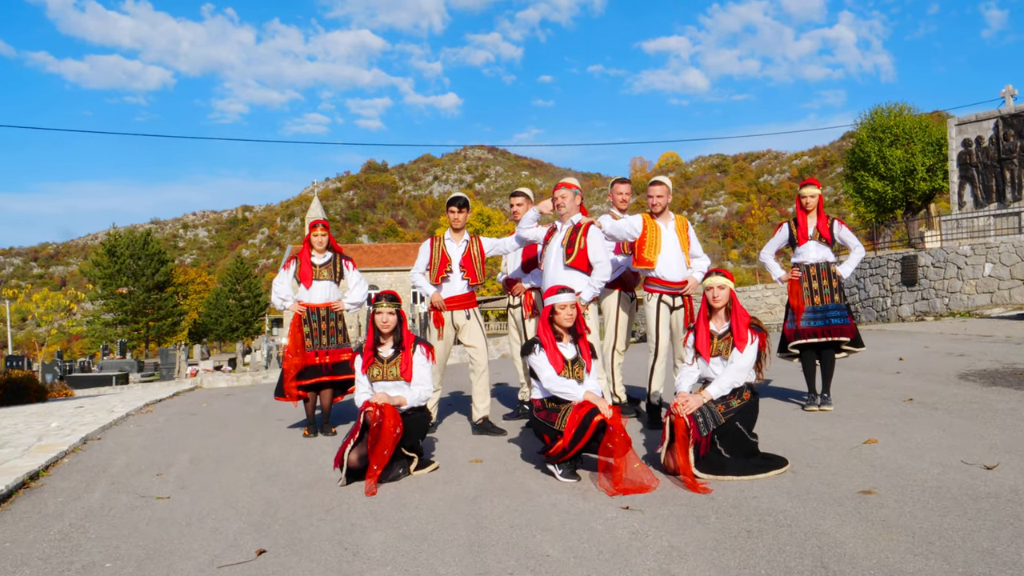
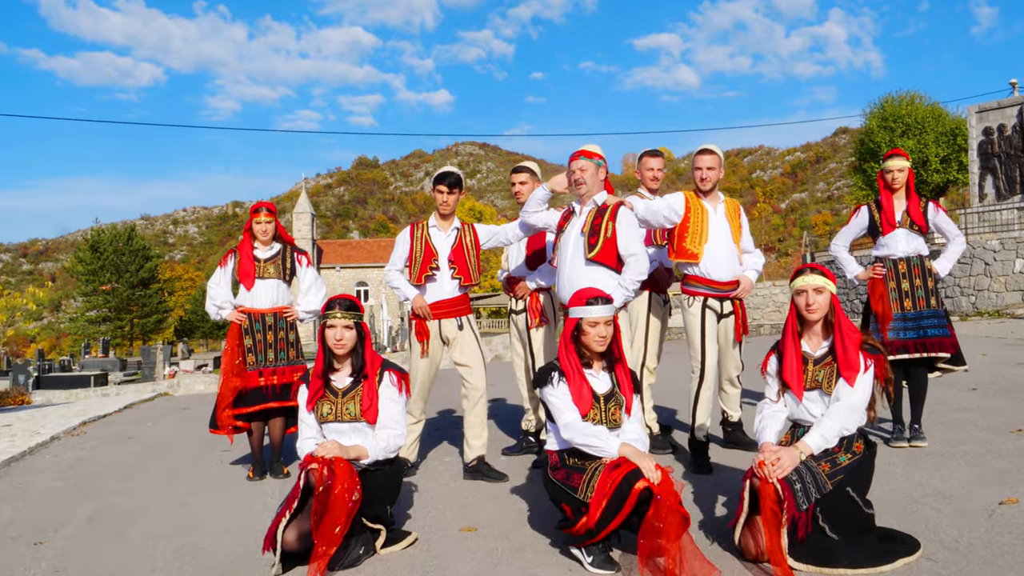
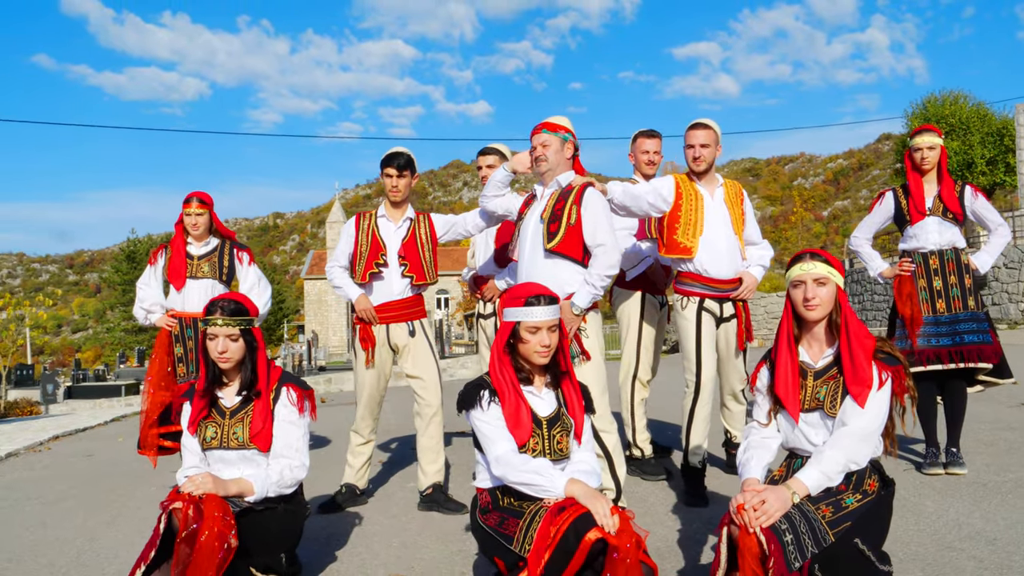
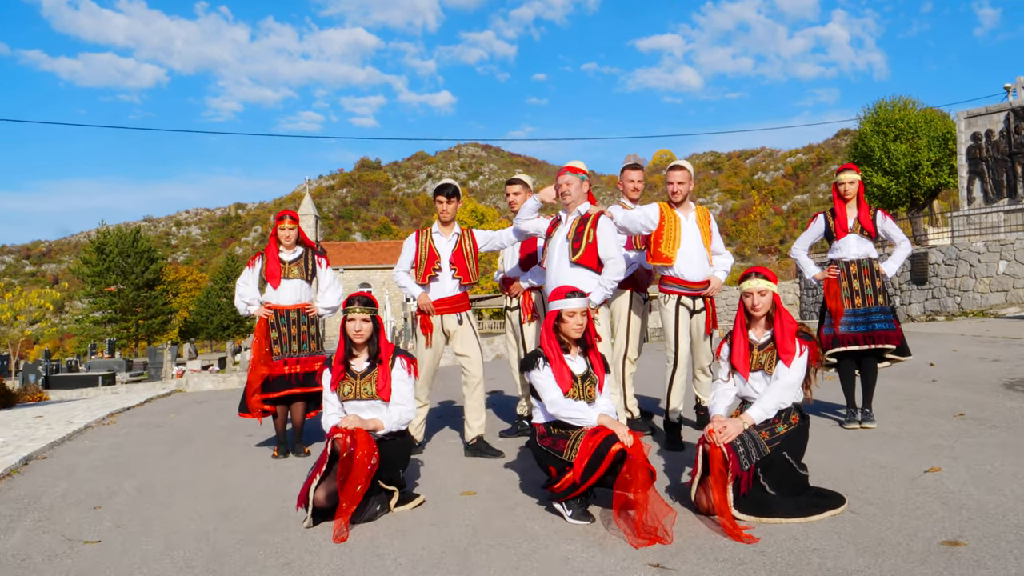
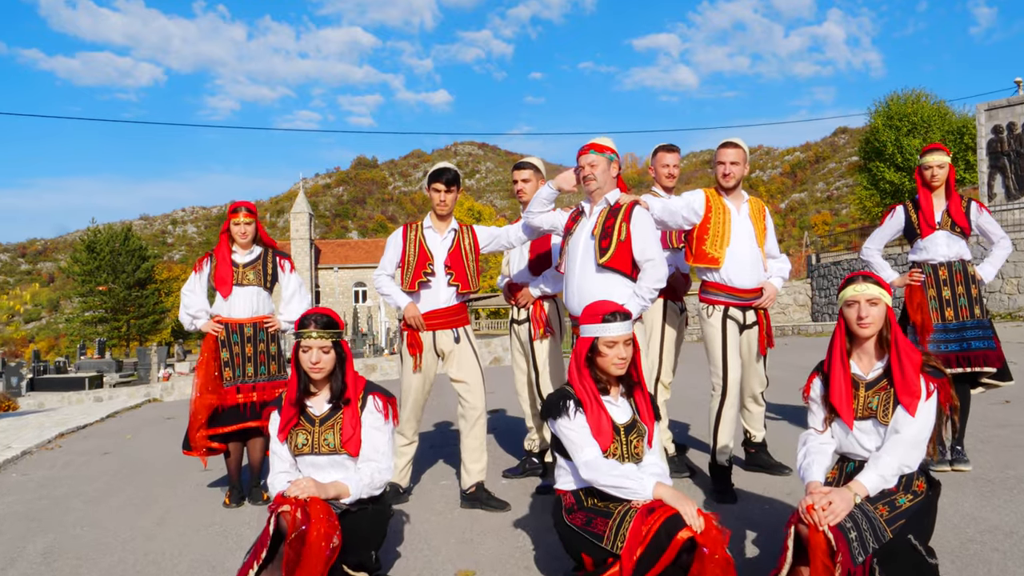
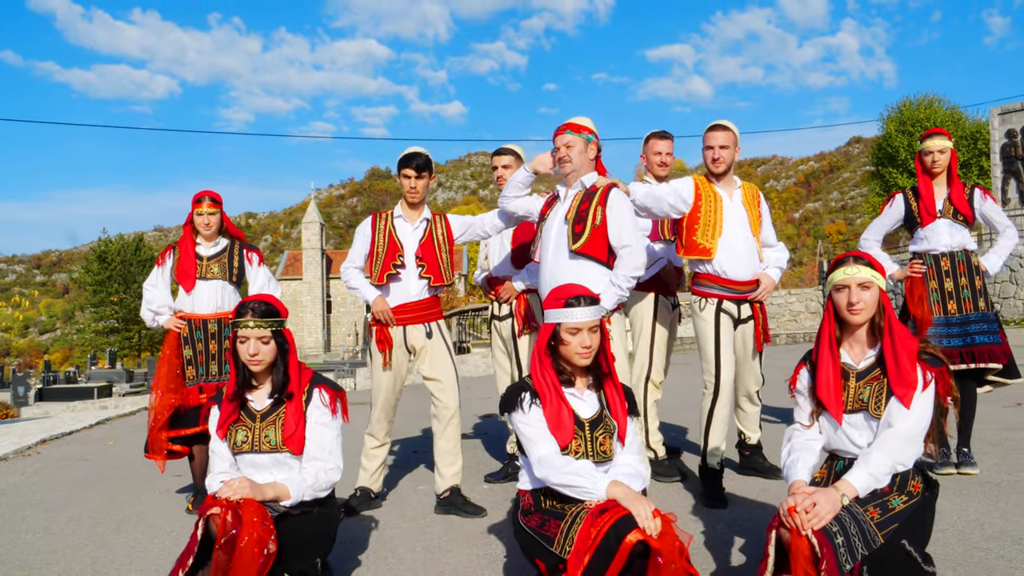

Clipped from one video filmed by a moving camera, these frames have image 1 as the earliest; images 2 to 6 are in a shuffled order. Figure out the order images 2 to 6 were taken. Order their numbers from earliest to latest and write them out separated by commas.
4, 2, 5, 6, 3
